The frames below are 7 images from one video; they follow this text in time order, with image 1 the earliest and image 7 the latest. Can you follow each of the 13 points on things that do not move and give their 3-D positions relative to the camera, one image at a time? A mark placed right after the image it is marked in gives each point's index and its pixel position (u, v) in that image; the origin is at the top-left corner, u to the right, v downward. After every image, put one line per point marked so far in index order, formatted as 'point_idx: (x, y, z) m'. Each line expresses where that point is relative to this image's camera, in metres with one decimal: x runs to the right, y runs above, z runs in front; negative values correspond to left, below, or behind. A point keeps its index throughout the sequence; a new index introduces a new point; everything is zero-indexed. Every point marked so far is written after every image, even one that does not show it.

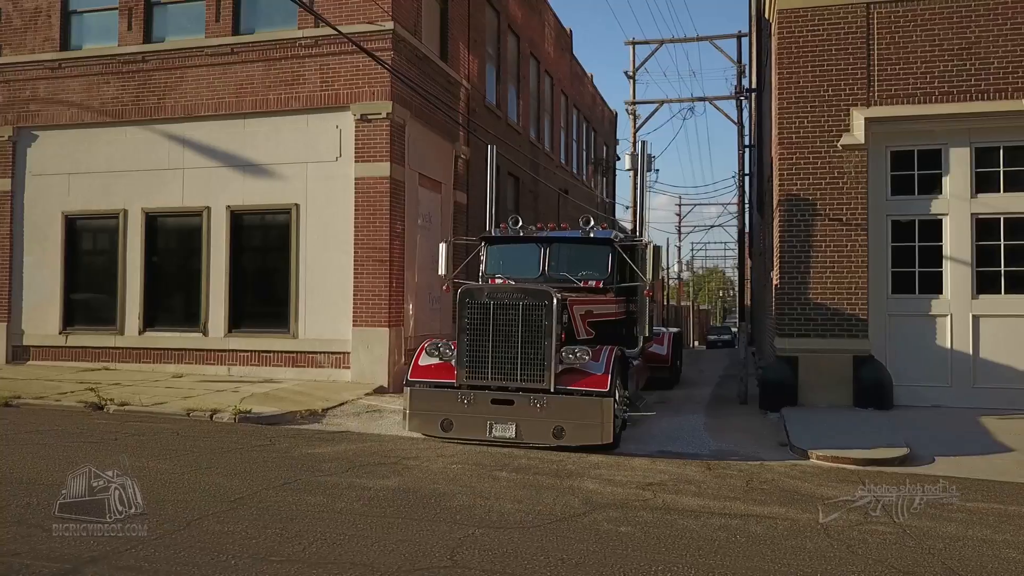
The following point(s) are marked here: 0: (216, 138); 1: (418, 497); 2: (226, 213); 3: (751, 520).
0: (-5.3, +2.7, +15.4) m
1: (-0.7, -1.6, +6.7) m
2: (-5.1, +1.4, +15.3) m
3: (+1.8, -1.7, +6.3) m
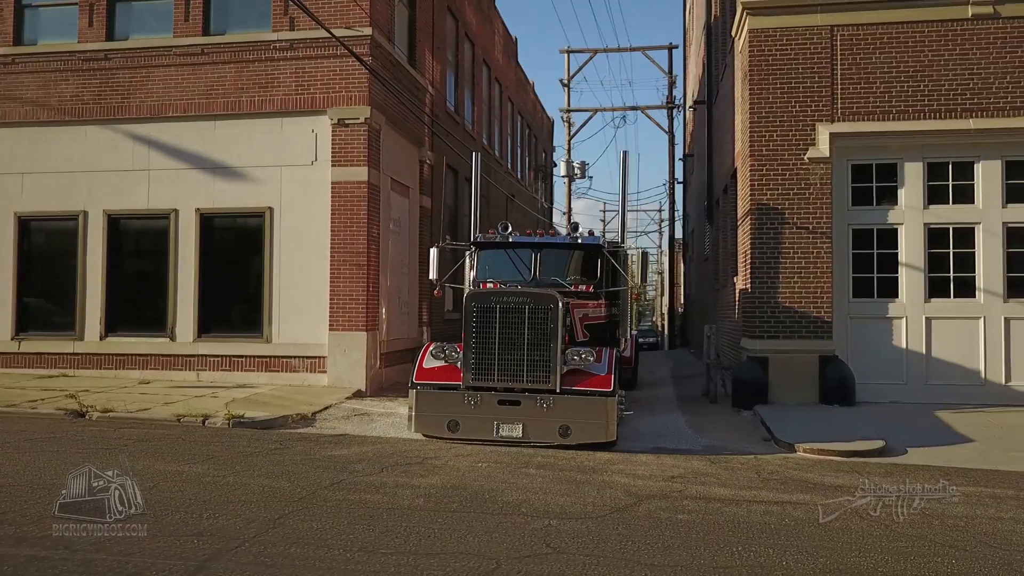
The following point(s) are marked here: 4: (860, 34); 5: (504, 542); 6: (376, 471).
0: (-5.8, +2.7, +15.2) m
1: (-0.4, -1.7, +7.0) m
2: (-5.6, +1.3, +15.1) m
3: (+2.2, -1.7, +6.8) m
4: (+5.3, +3.9, +13.0) m
5: (0.0, -1.6, +5.3) m
6: (-1.3, -1.7, +7.9) m
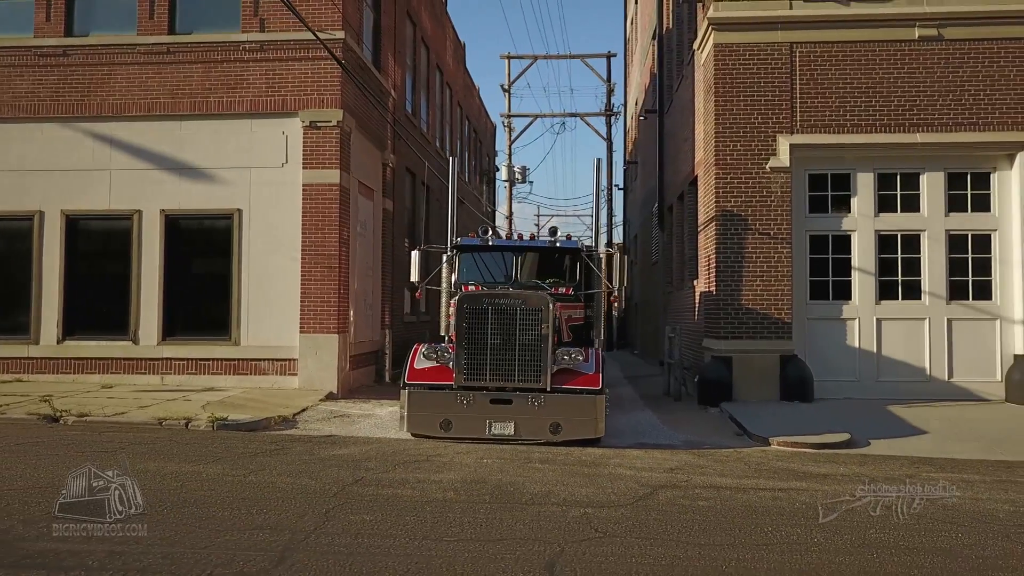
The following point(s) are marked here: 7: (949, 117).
0: (-6.4, +2.6, +14.9) m
1: (-0.2, -1.7, +7.3) m
2: (-6.1, +1.3, +14.8) m
3: (+2.4, -1.7, +7.3) m
4: (+4.9, +3.8, +13.7) m
5: (+0.3, -1.6, +5.6) m
6: (-1.2, -1.7, +8.1) m
7: (+6.9, +2.7, +13.5) m
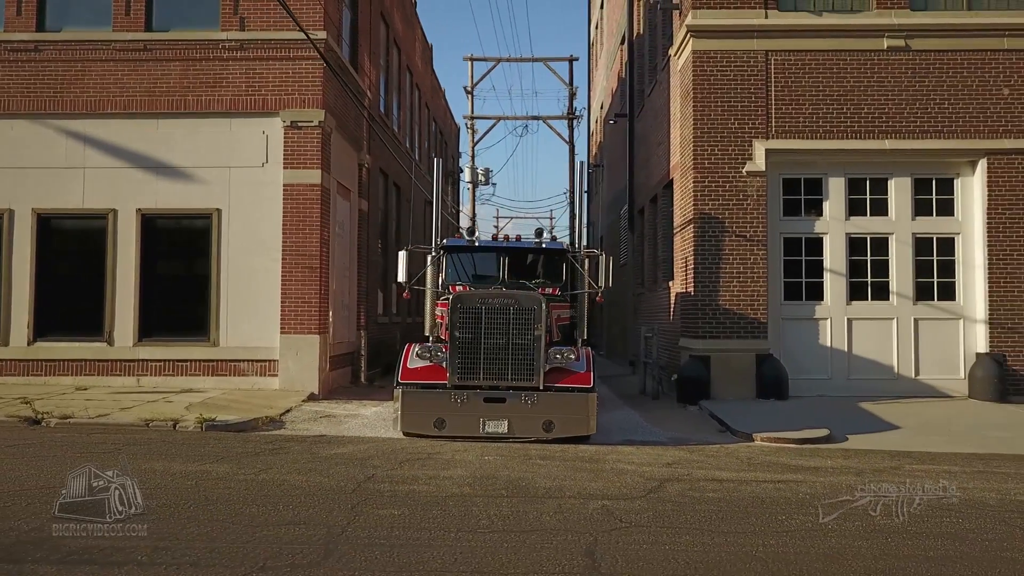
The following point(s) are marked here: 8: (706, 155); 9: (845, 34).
0: (-6.7, +2.6, +14.7) m
1: (-0.1, -1.7, +7.4) m
2: (-6.5, +1.2, +14.6) m
3: (+2.5, -1.7, +7.6) m
4: (+4.6, +3.8, +14.2) m
5: (+0.5, -1.6, +5.8) m
6: (-1.1, -1.7, +8.2) m
7: (+6.7, +2.7, +14.1) m
8: (+3.2, +2.2, +14.1) m
9: (+5.5, +4.2, +14.1) m
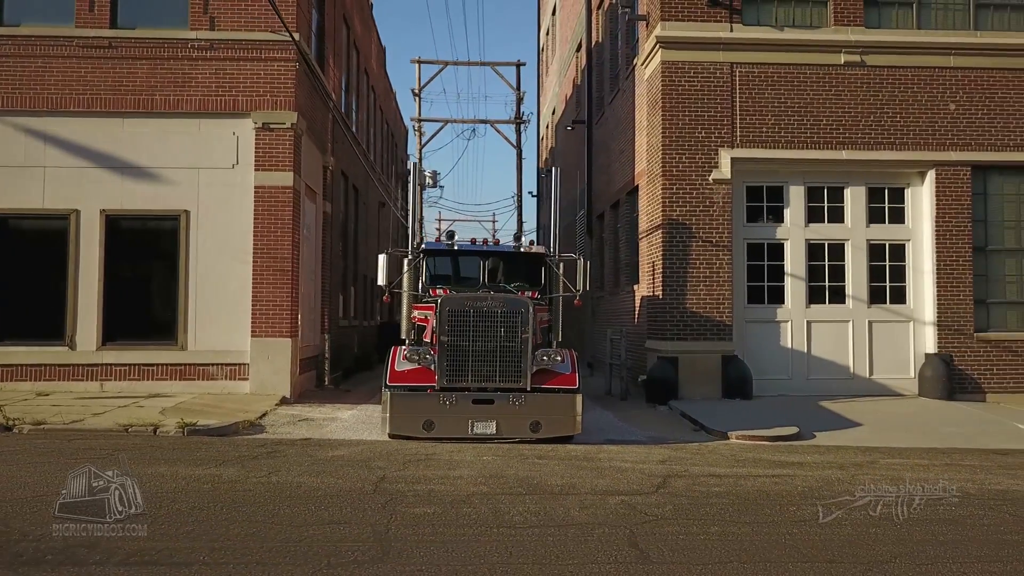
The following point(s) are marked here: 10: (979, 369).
0: (-7.1, +2.6, +14.4) m
1: (0.0, -1.7, +7.6) m
2: (-6.9, +1.2, +14.3) m
3: (+2.5, -1.8, +8.0) m
4: (+4.2, +3.7, +14.7) m
5: (+0.7, -1.6, +6.0) m
6: (-1.1, -1.7, +8.3) m
7: (+6.2, +2.6, +14.8) m
8: (+2.8, +2.1, +14.5) m
9: (+5.1, +4.1, +14.7) m
10: (+8.0, -1.4, +14.7) m
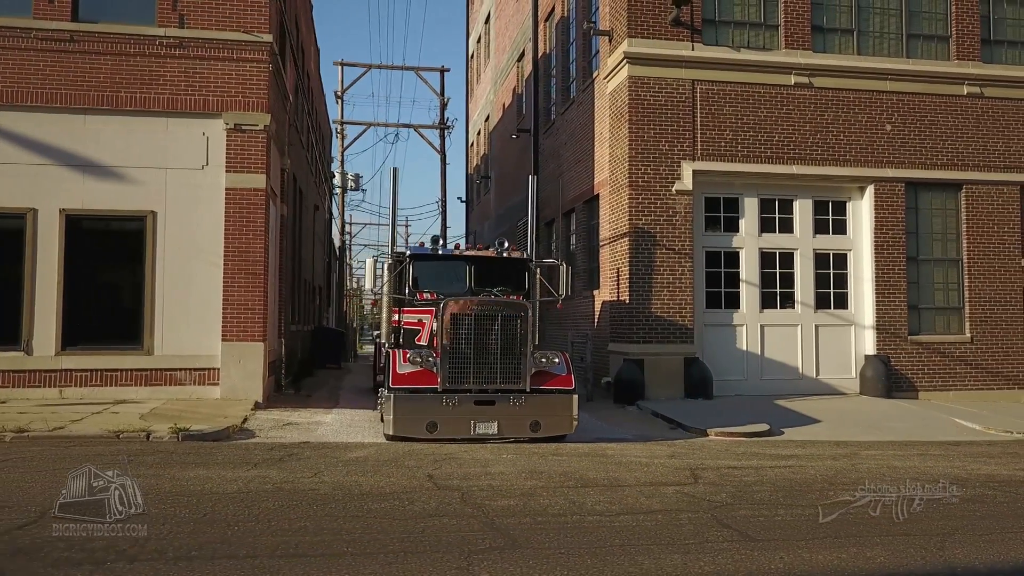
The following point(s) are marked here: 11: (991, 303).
0: (-7.5, +2.5, +13.8) m
1: (+0.4, -1.7, +7.9) m
2: (-7.3, +1.2, +13.8) m
3: (+2.8, -1.8, +8.6) m
4: (+3.7, +3.6, +15.6) m
5: (+1.3, -1.6, +6.5) m
6: (-0.8, -1.8, +8.5) m
7: (+5.7, +2.5, +15.9) m
8: (+2.3, +2.0, +15.2) m
9: (+4.5, +4.0, +15.7) m
10: (+7.5, -1.5, +16.0) m
11: (+9.1, -0.3, +16.3) m
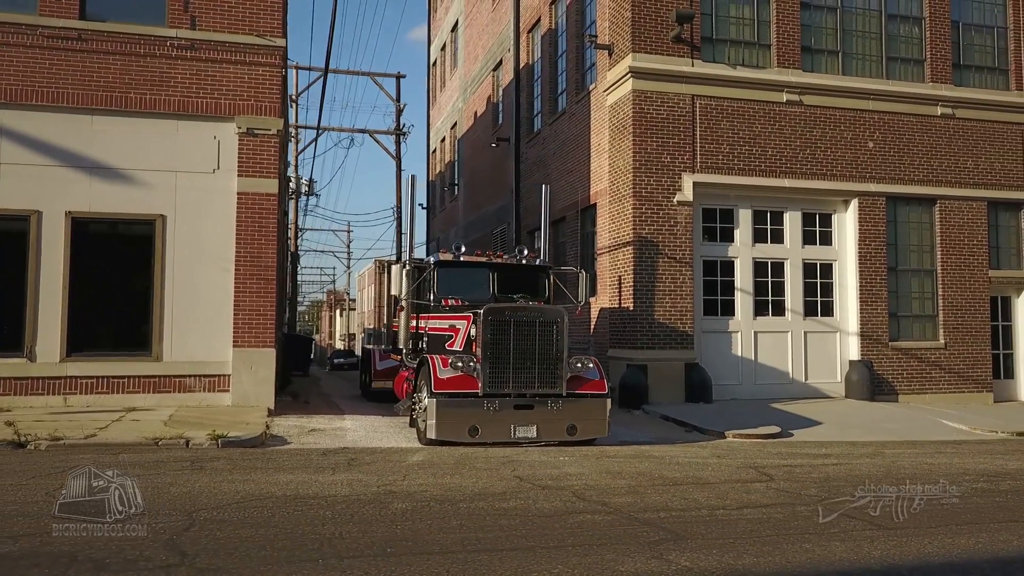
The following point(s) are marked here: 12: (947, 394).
0: (-7.2, +2.5, +13.4) m
1: (+1.2, -1.8, +8.2) m
2: (-7.0, +1.1, +13.4) m
3: (+3.5, -1.9, +9.2) m
4: (+3.8, +3.5, +16.2) m
5: (+2.2, -1.7, +6.9) m
6: (-0.1, -1.8, +8.7) m
7: (+5.7, +2.3, +16.6) m
8: (+2.4, +1.9, +15.7) m
9: (+4.6, +3.9, +16.4) m
10: (+7.5, -1.7, +16.9) m
11: (+9.1, -0.5, +17.4) m
12: (+8.7, -2.1, +17.1) m
